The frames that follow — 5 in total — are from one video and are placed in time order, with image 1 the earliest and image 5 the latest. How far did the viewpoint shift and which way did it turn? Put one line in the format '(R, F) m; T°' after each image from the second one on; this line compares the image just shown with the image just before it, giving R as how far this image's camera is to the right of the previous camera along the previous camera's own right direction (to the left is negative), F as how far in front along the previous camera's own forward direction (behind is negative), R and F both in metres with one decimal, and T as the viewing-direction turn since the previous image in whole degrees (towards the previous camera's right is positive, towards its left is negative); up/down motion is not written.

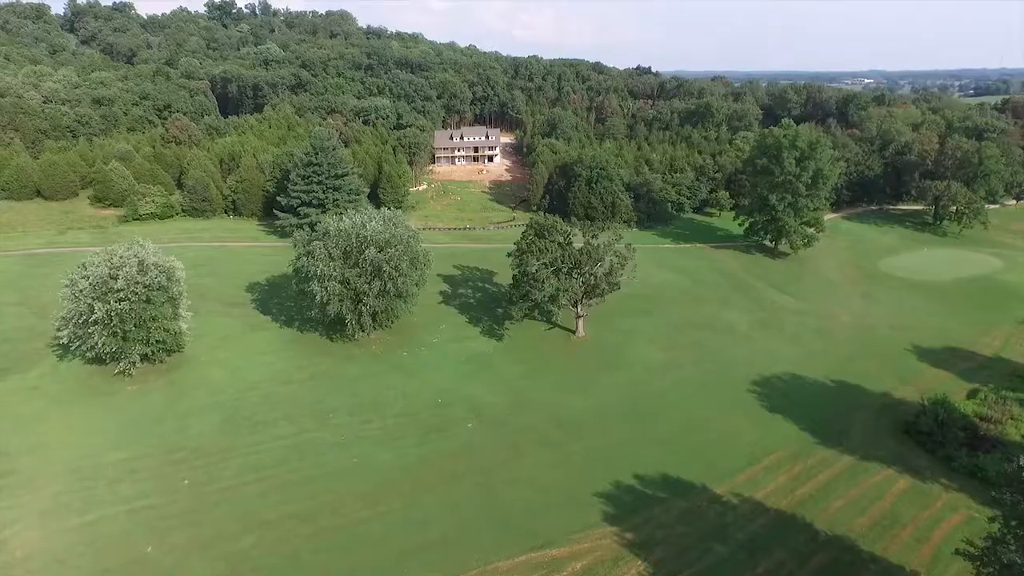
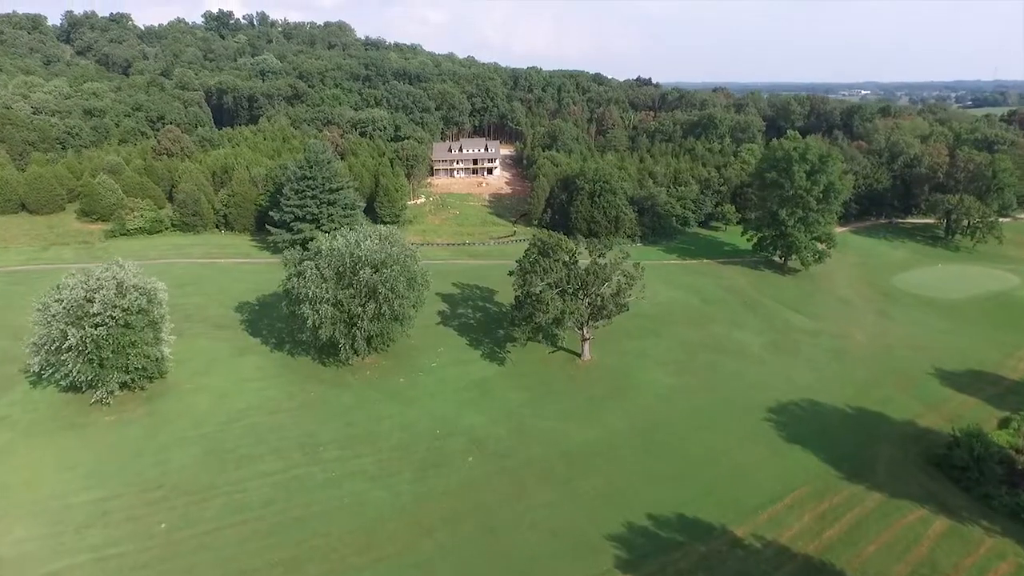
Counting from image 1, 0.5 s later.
(-0.3, +2.4) m; 0°
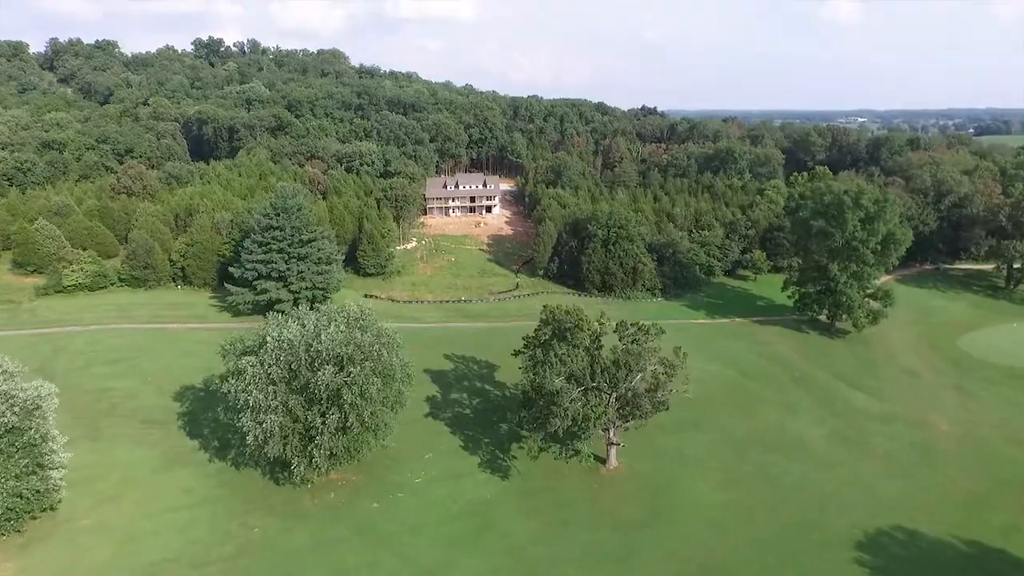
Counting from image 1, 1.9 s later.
(-0.5, +9.7) m; 0°
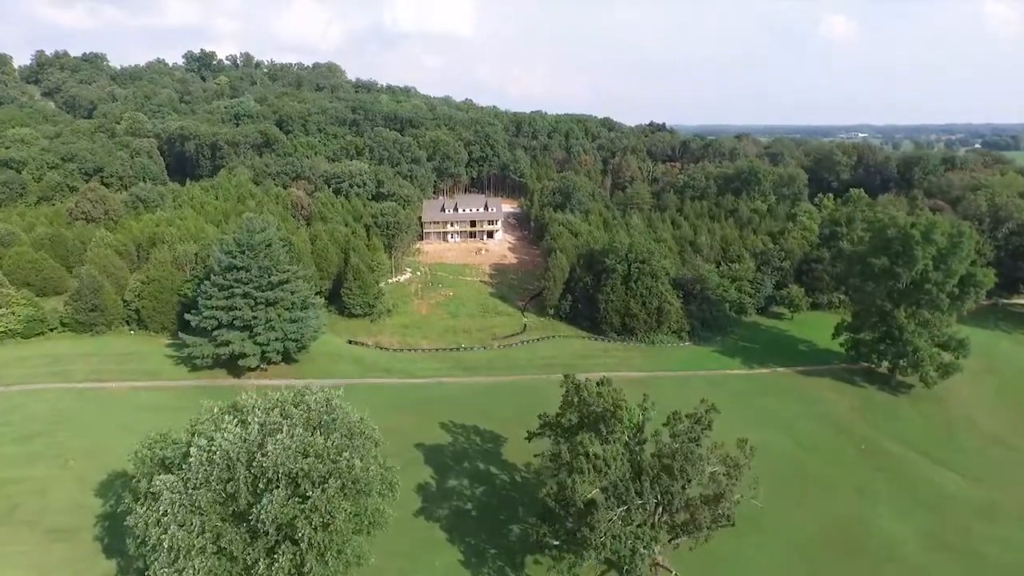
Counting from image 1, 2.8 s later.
(-0.7, +8.3) m; 0°
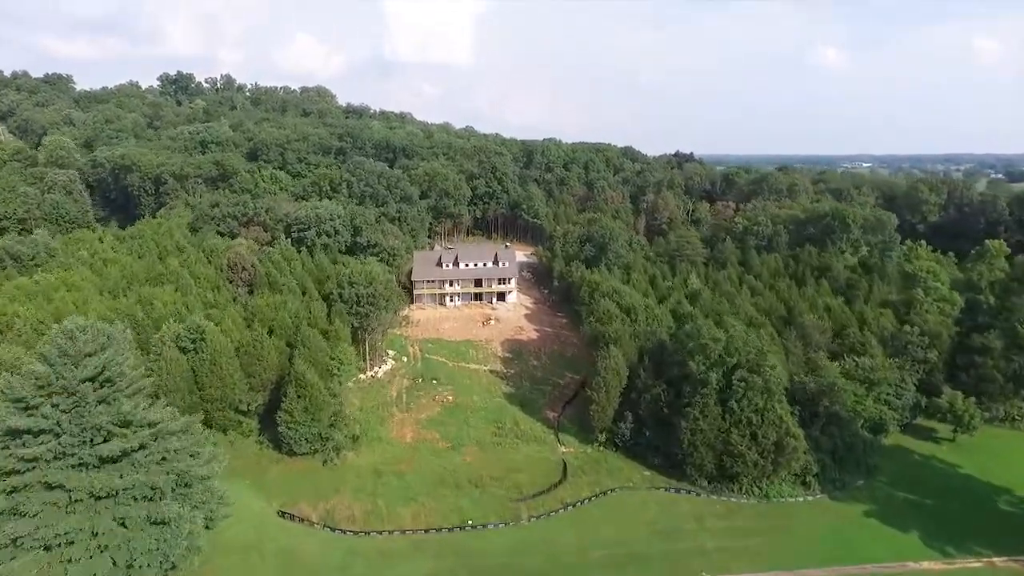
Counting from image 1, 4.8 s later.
(-2.1, +20.8) m; 0°
